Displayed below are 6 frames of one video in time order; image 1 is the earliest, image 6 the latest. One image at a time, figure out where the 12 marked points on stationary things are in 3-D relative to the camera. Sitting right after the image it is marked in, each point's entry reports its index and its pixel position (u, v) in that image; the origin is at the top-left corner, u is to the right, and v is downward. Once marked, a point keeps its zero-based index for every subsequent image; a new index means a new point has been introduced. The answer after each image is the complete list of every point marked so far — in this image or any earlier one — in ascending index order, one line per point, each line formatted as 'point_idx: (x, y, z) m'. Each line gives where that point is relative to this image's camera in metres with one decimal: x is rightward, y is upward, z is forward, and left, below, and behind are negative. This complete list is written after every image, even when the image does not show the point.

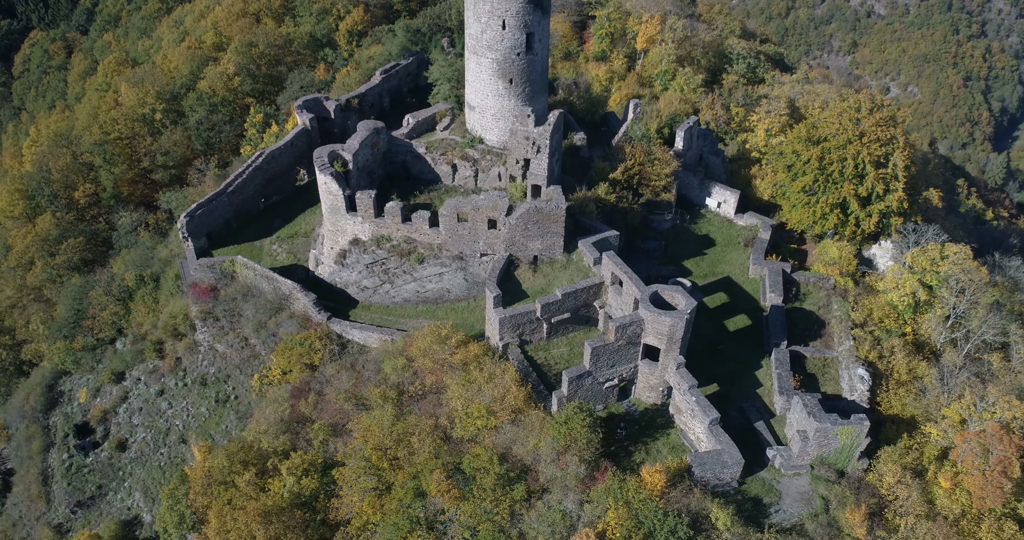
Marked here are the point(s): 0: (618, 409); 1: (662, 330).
0: (+3.3, -4.4, +19.6) m
1: (+4.4, -1.8, +18.2) m
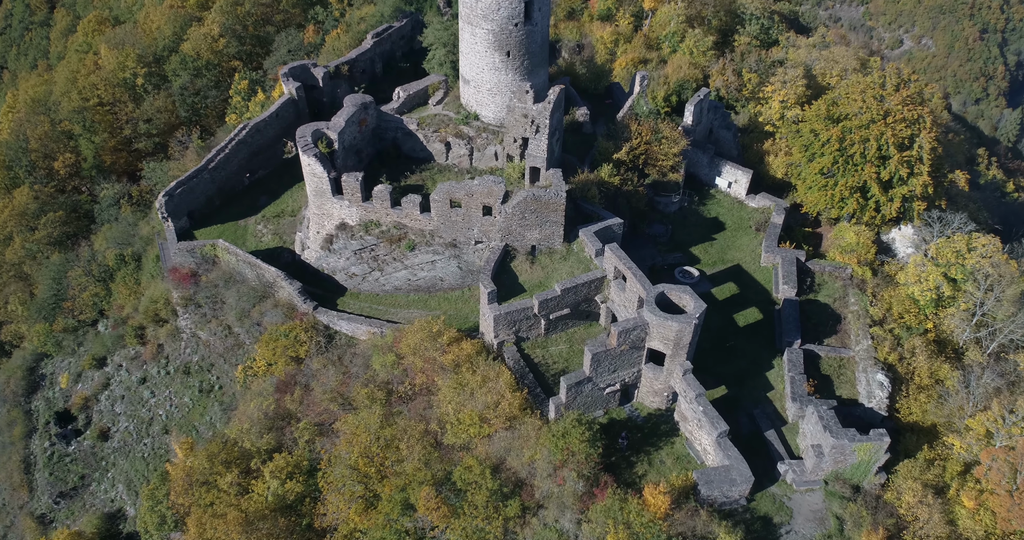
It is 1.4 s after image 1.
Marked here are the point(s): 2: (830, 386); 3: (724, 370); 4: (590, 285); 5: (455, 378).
0: (+3.2, -4.3, +18.4) m
1: (+4.2, -1.8, +16.9) m
2: (+9.8, -3.6, +19.4) m
3: (+6.7, -3.2, +19.8) m
4: (+2.5, -0.5, +19.8) m
5: (-1.8, -3.2, +18.7) m
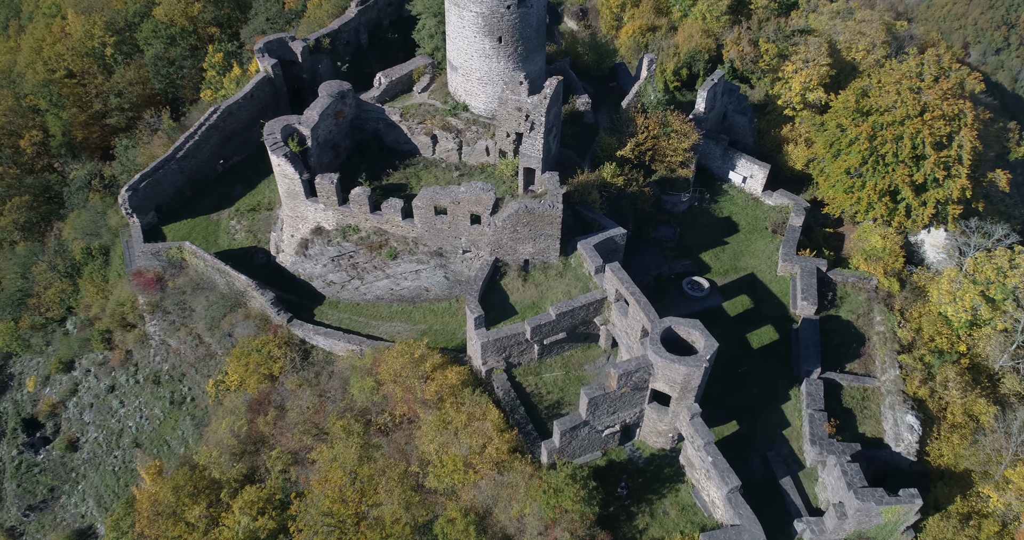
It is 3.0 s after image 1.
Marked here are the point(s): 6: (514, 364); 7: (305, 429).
0: (+2.9, -5.0, +16.7) m
1: (+3.9, -2.6, +15.0) m
2: (+9.5, -4.2, +17.5) m
3: (+6.5, -3.8, +18.0) m
4: (+2.2, -1.1, +17.8) m
5: (-2.0, -3.9, +16.9) m
6: (0.0, -2.8, +18.4) m
7: (-6.4, -5.0, +19.2) m
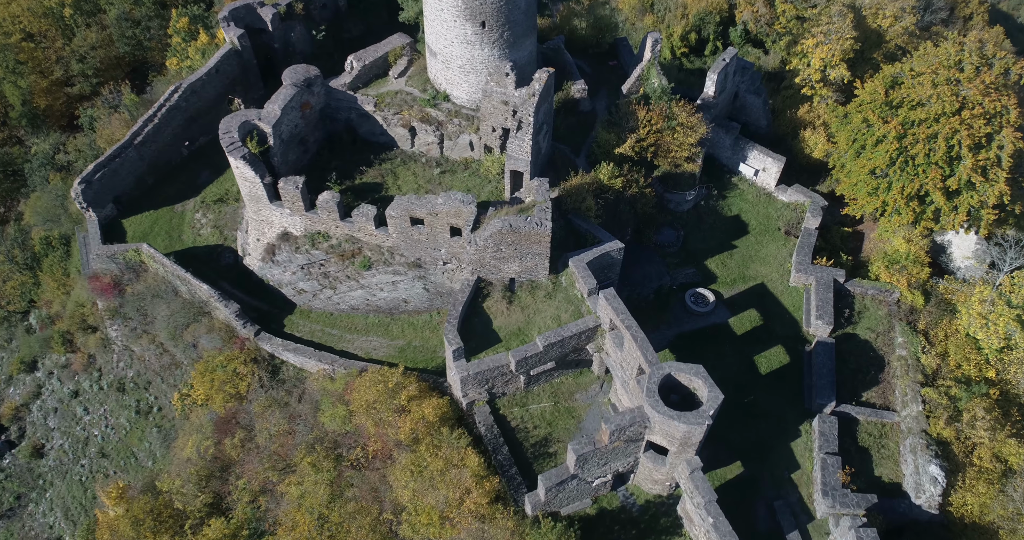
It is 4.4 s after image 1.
0: (+2.4, -5.7, +15.3) m
1: (+3.5, -3.5, +13.3) m
2: (+9.1, -4.9, +16.0) m
3: (+6.0, -4.4, +16.4) m
4: (+1.8, -1.7, +16.0) m
5: (-2.5, -4.6, +15.4) m
6: (-0.4, -3.3, +16.7) m
7: (-6.9, -5.5, +17.8) m
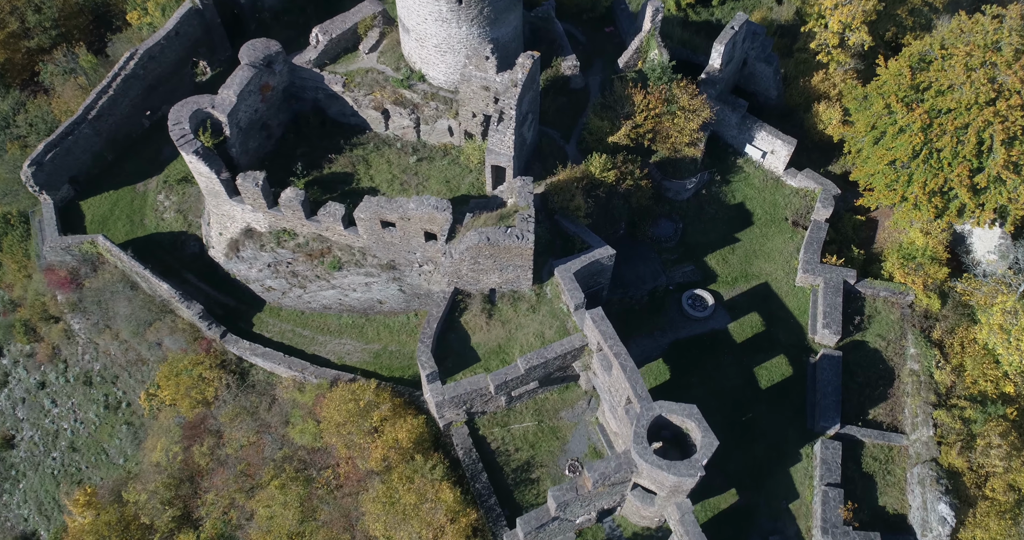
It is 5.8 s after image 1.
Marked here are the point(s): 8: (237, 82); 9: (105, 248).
0: (+1.9, -6.1, +14.3) m
1: (+3.0, -4.1, +12.2) m
2: (+8.6, -5.2, +15.0) m
3: (+5.5, -4.7, +15.3) m
4: (+1.3, -2.0, +14.7) m
5: (-3.0, -5.0, +14.3) m
6: (-0.9, -3.6, +15.6) m
7: (-7.4, -5.6, +16.9) m
8: (-7.4, +5.1, +16.9) m
9: (-13.0, +0.8, +19.9) m
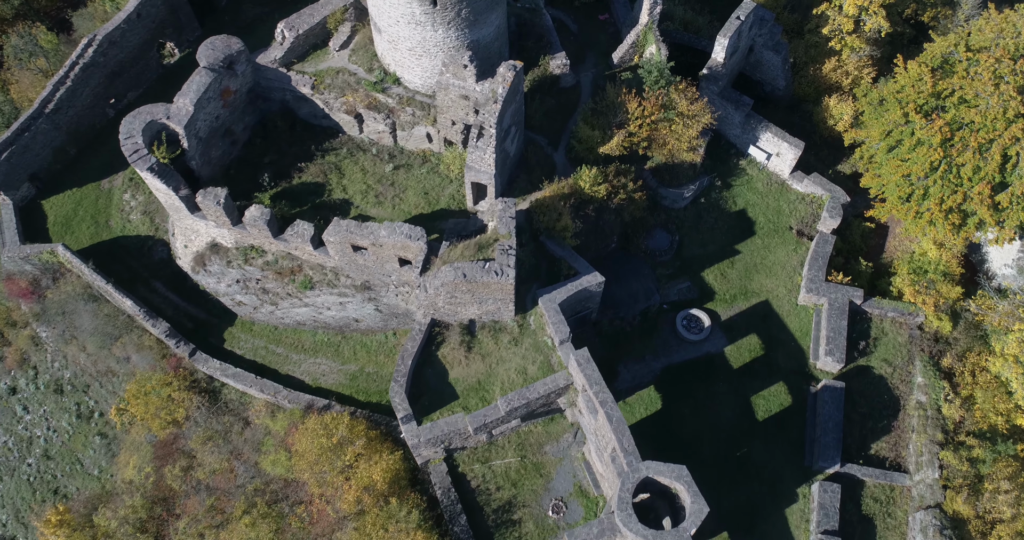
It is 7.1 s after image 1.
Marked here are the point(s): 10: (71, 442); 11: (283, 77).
0: (+1.5, -6.8, +13.7) m
1: (+2.5, -5.0, +11.4) m
2: (+8.1, -6.0, +14.3) m
3: (+5.1, -5.4, +14.6) m
4: (+0.8, -2.8, +13.7) m
5: (-3.4, -5.7, +13.6) m
6: (-1.3, -4.2, +14.7) m
7: (-7.8, -6.1, +16.2) m
8: (-7.9, +4.6, +15.4) m
9: (-13.4, +0.5, +18.8) m
10: (-14.6, -5.8, +20.6) m
11: (-6.1, +5.2, +16.6) m
